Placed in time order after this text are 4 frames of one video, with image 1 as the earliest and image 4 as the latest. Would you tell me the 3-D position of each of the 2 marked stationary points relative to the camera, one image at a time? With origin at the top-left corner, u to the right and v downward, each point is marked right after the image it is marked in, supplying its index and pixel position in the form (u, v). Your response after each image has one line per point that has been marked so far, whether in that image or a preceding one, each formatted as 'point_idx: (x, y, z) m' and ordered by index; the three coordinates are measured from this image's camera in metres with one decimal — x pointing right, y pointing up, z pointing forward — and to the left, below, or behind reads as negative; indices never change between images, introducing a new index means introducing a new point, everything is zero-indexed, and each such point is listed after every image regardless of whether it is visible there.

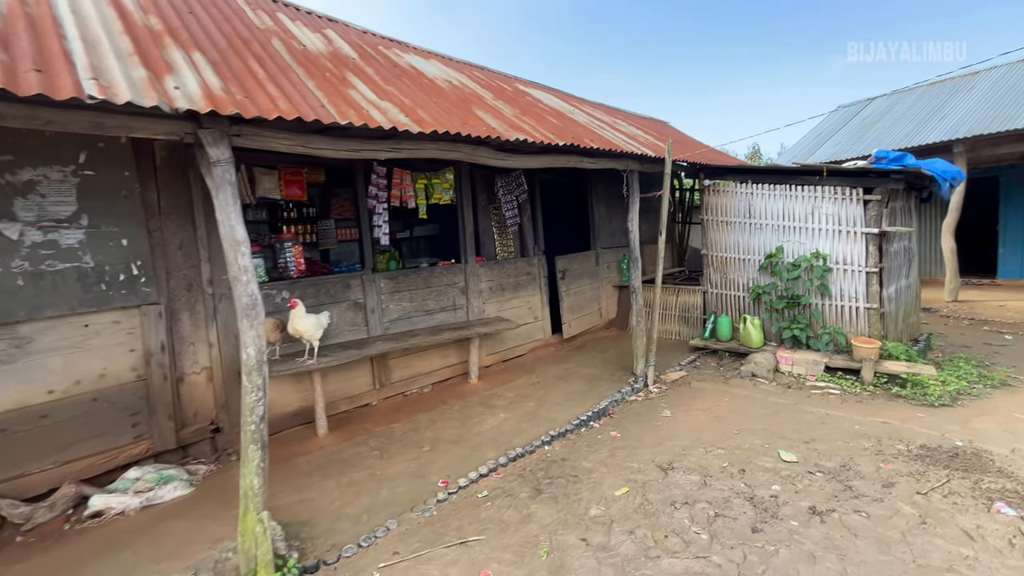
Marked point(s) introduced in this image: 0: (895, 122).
0: (+9.3, +4.0, +11.3) m
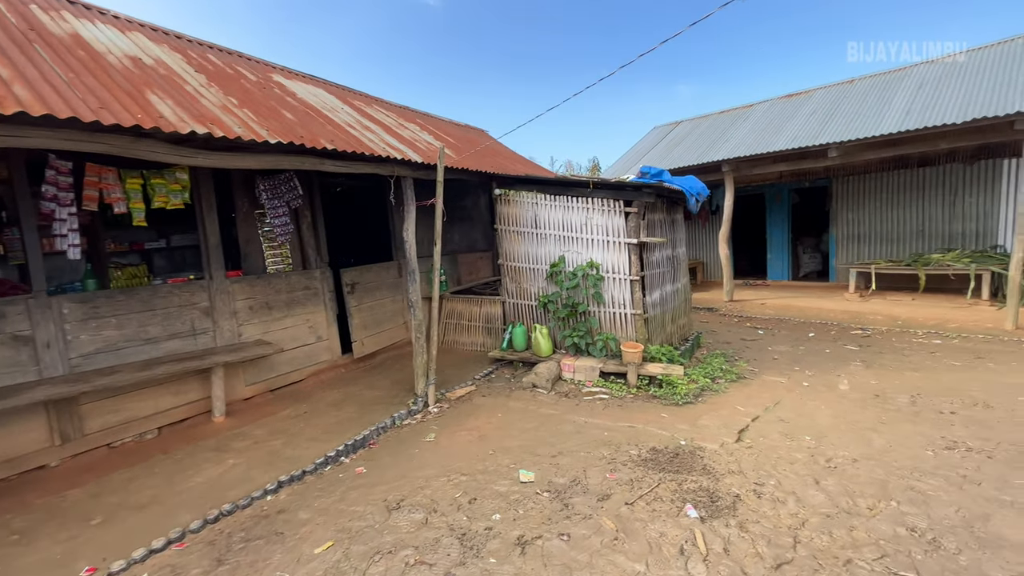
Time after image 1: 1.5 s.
0: (+5.0, +4.0, +12.8) m
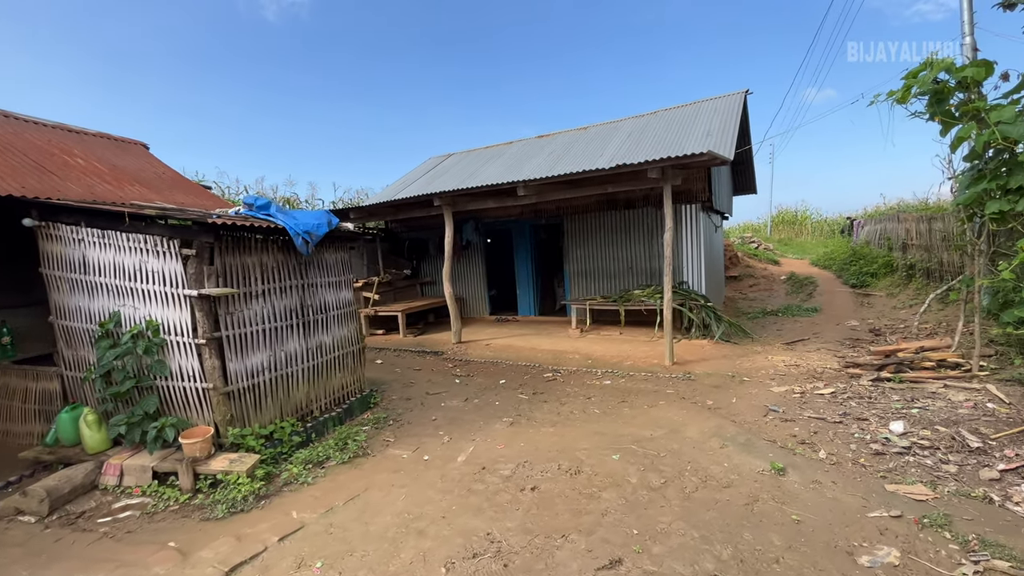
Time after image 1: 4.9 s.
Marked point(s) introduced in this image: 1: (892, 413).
0: (-1.7, +3.0, +12.5) m
1: (+3.7, -1.2, +4.5) m
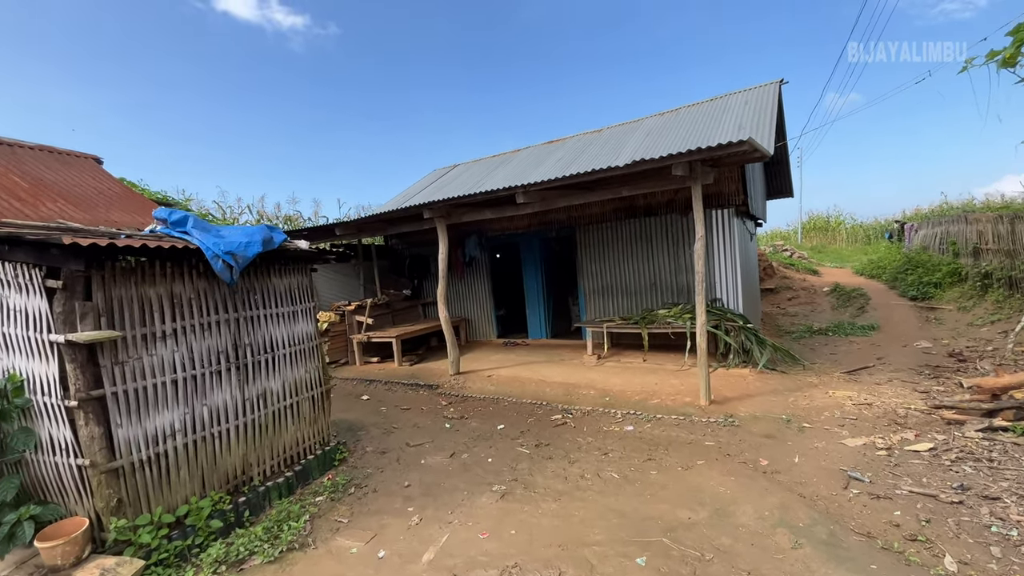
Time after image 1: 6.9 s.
0: (-1.5, +2.5, +11.5) m
1: (+3.6, -1.4, +3.2) m
